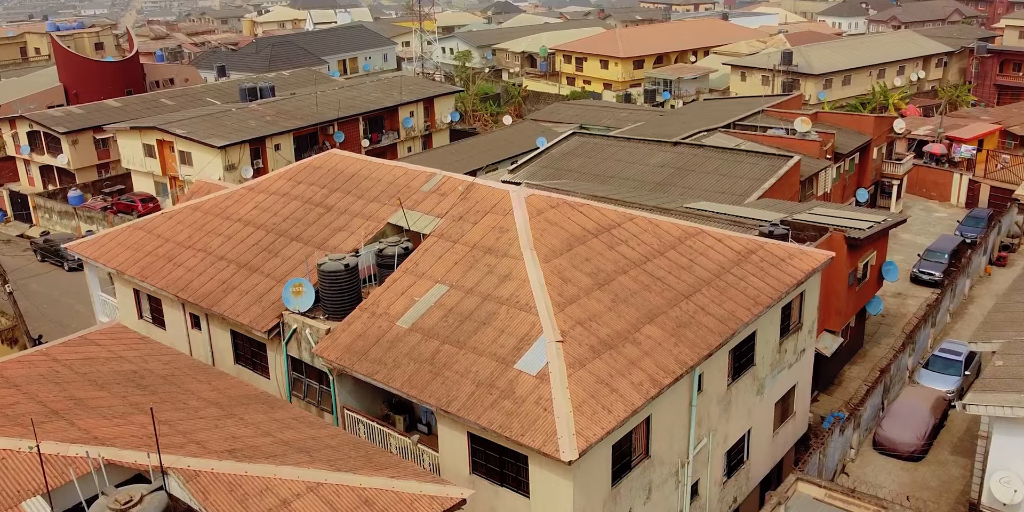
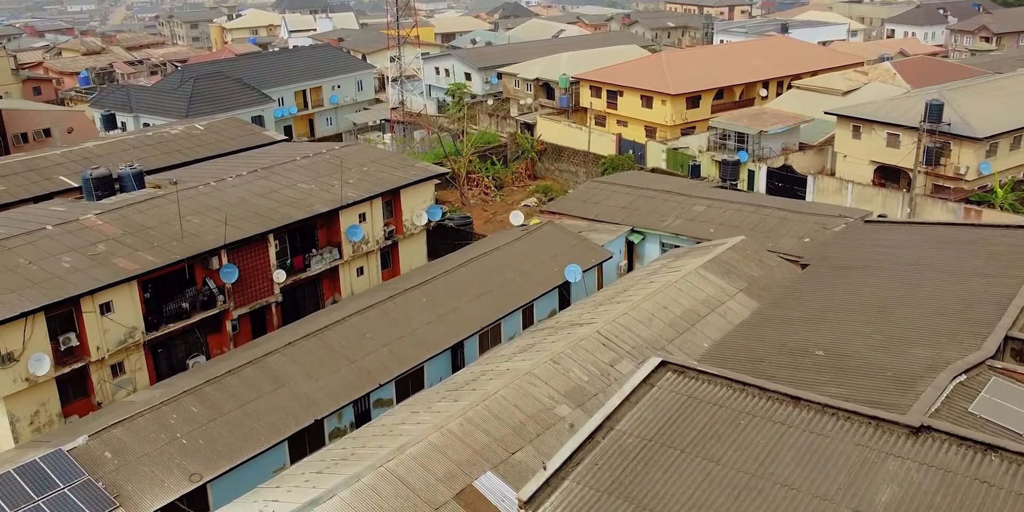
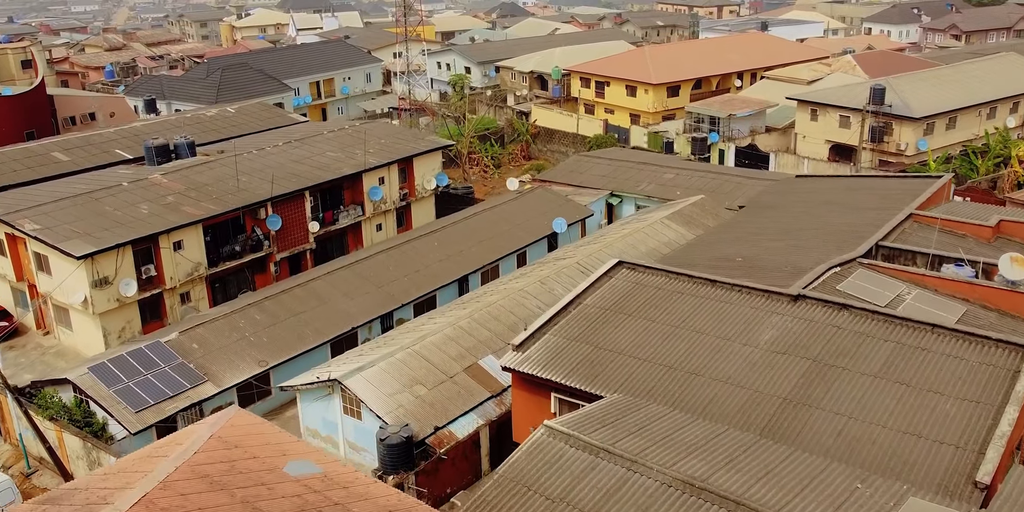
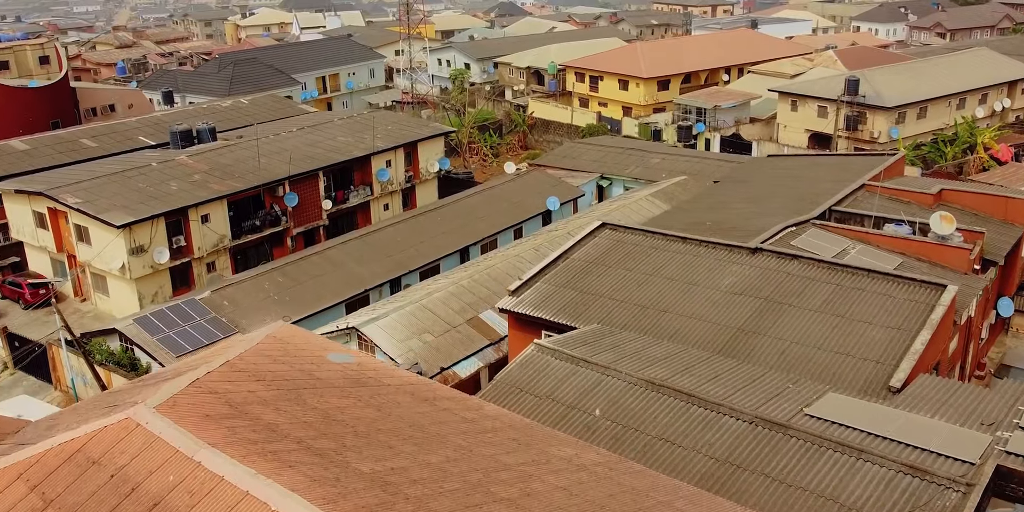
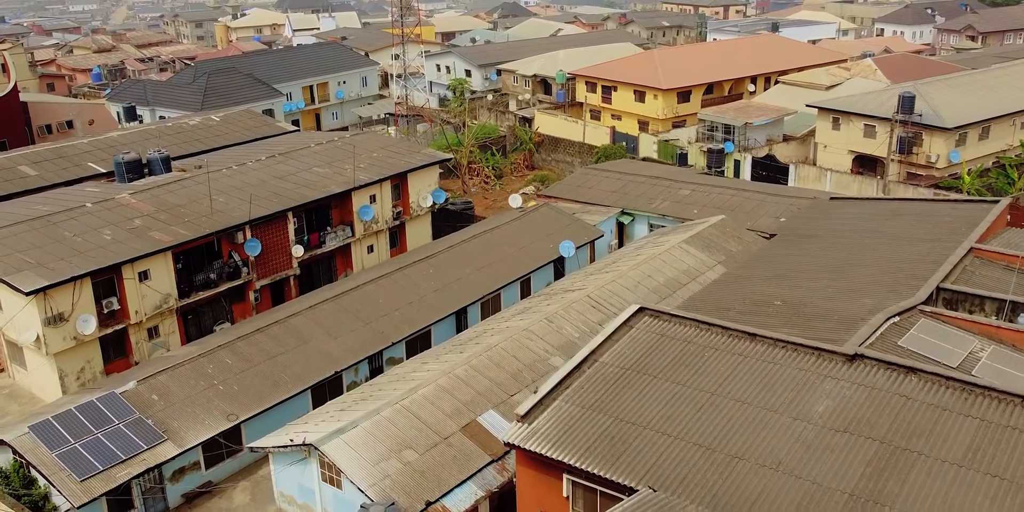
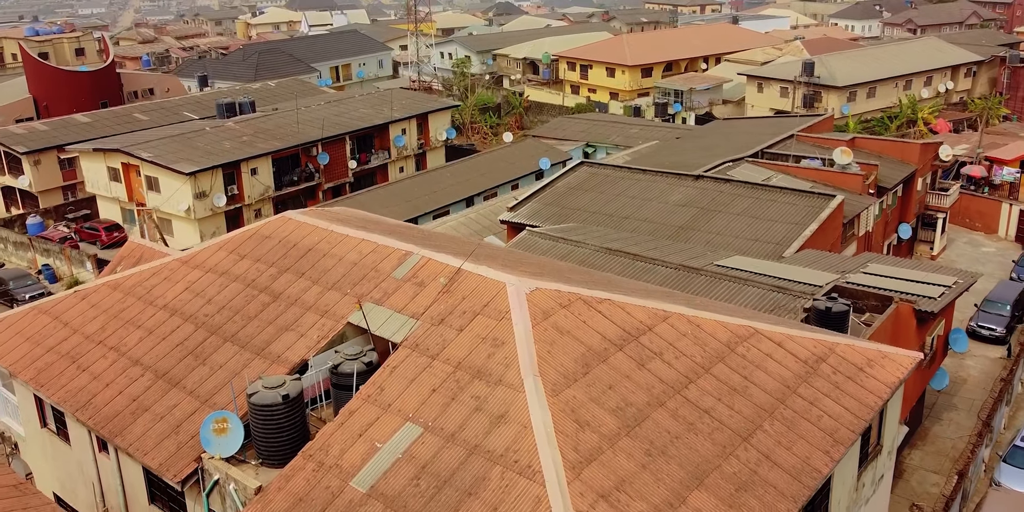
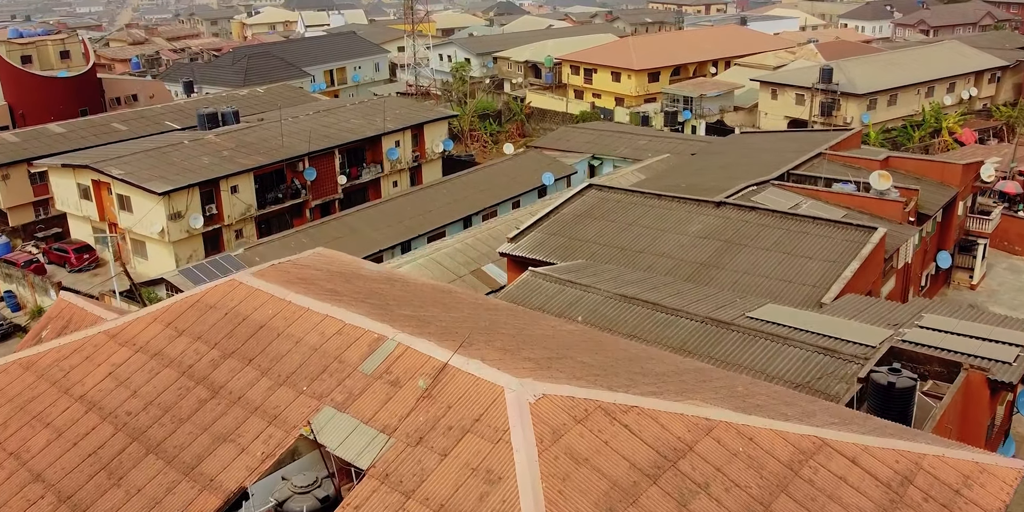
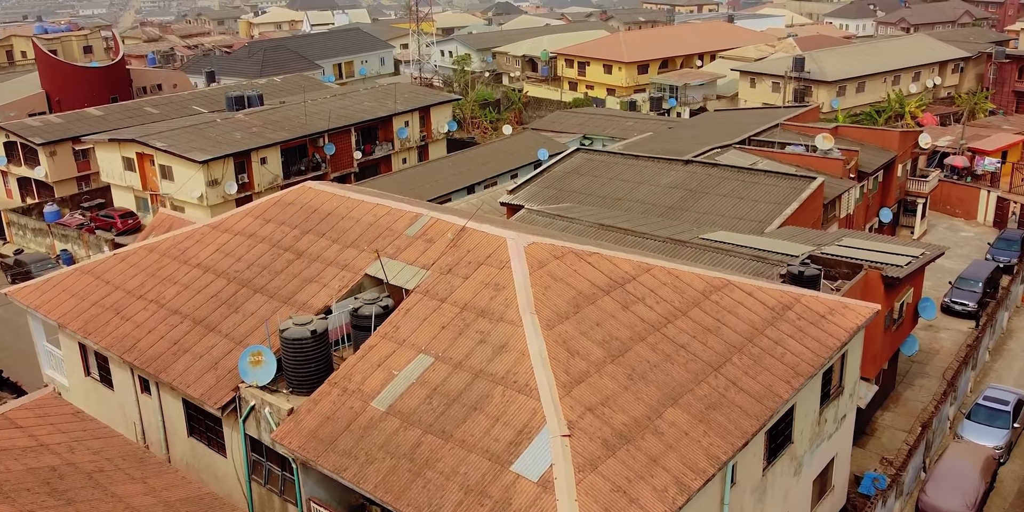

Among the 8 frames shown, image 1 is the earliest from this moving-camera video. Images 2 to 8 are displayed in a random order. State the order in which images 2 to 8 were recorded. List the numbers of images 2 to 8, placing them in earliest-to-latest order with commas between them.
8, 6, 7, 4, 3, 5, 2
